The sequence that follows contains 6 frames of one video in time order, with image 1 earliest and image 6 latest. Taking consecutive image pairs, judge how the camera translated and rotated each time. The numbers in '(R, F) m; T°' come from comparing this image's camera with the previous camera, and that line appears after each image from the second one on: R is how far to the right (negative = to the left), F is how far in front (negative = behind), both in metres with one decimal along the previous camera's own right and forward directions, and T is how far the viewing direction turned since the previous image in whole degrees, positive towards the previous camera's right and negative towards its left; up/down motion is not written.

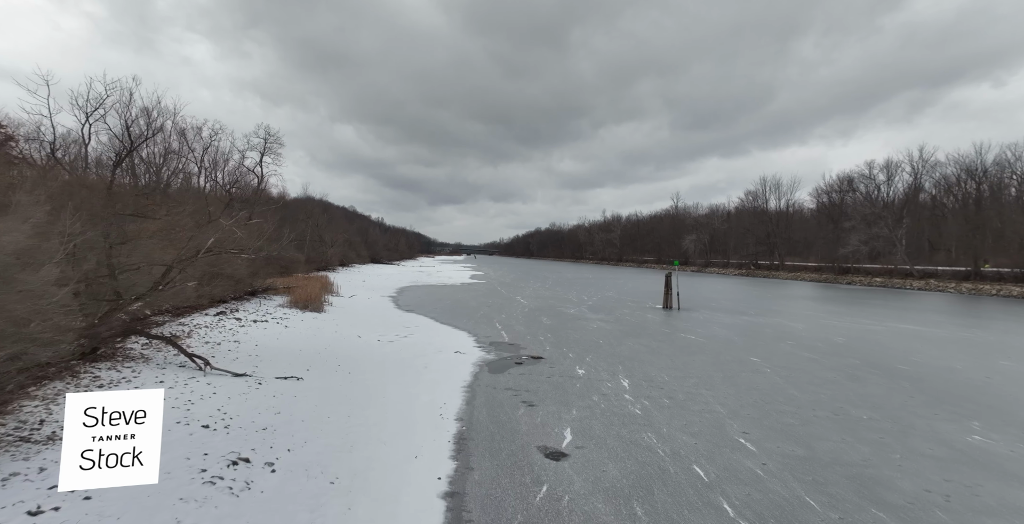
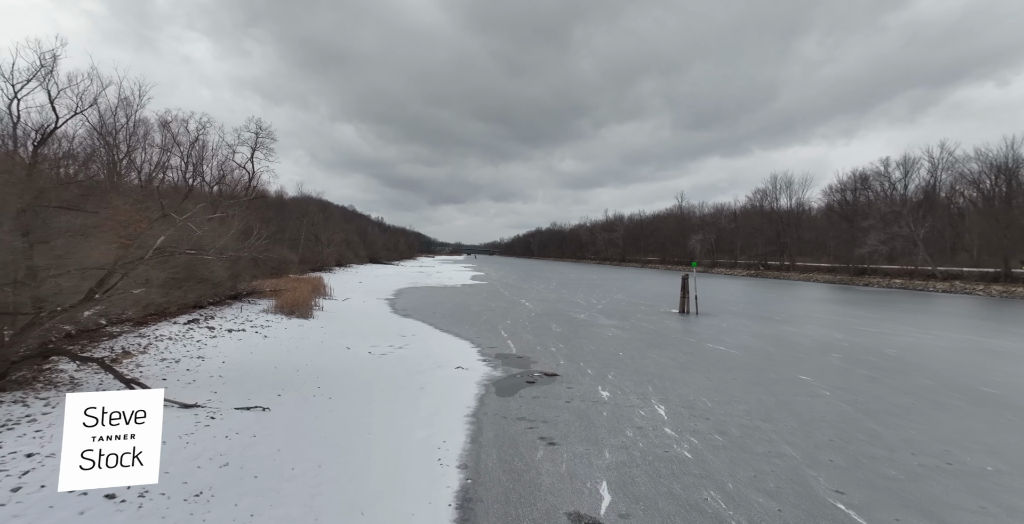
(-0.2, +1.5) m; 0°
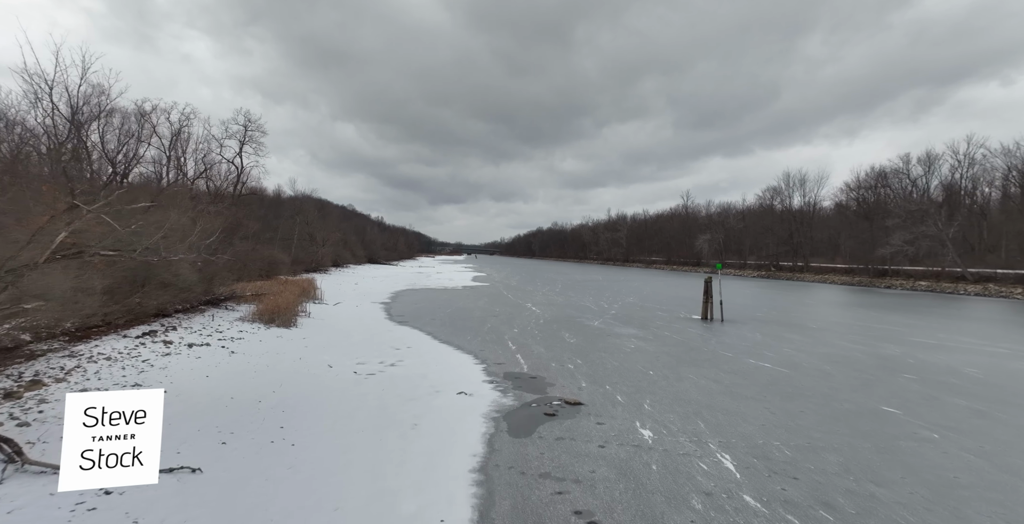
(-0.2, +1.8) m; 0°
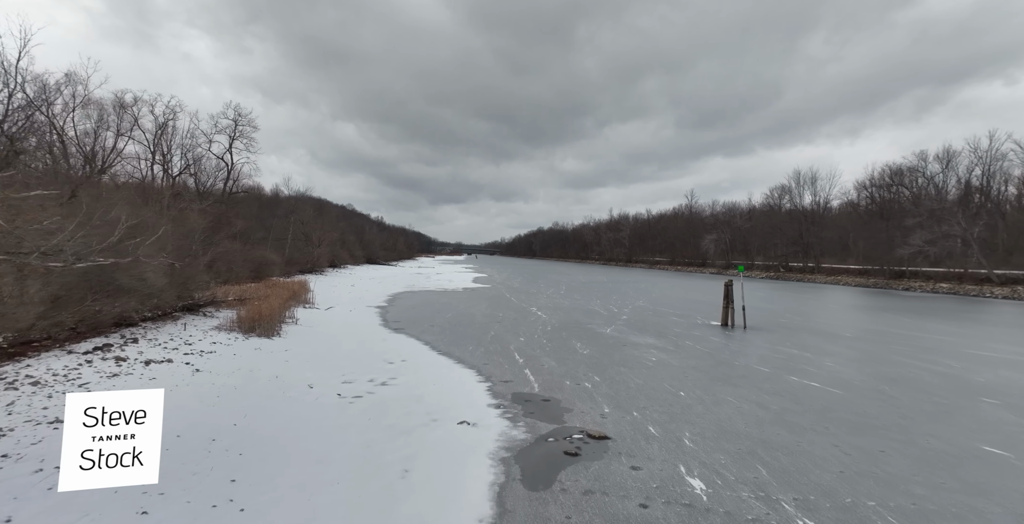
(-0.2, +1.4) m; 0°
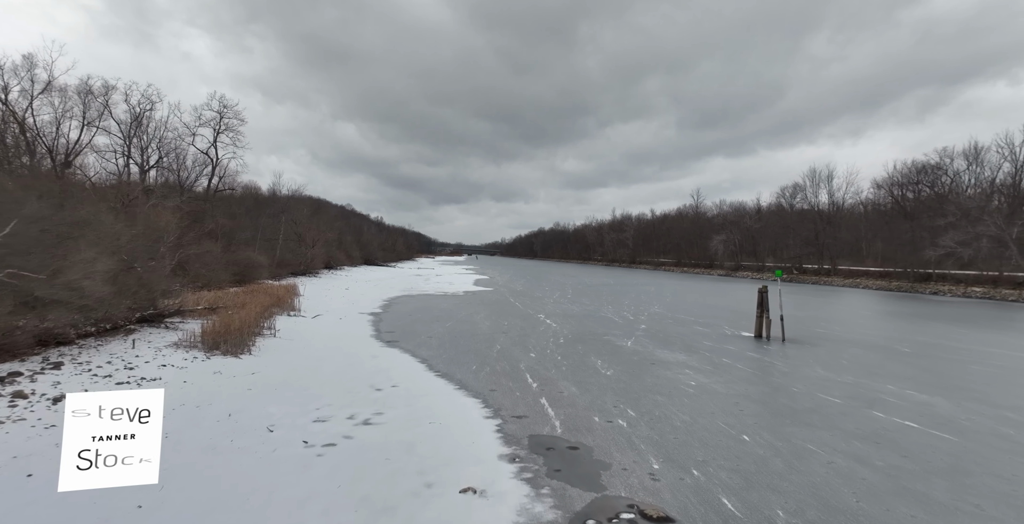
(-0.2, +1.9) m; 0°
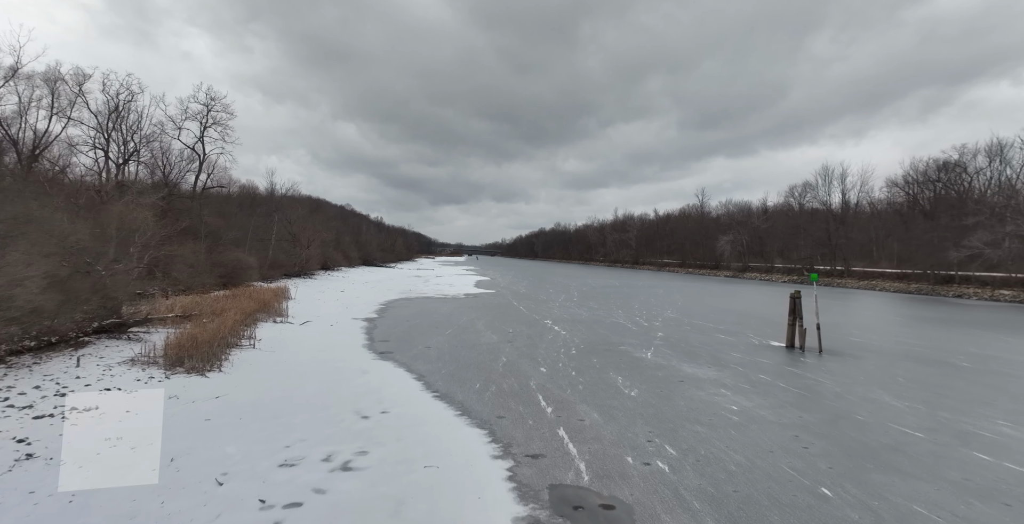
(-0.2, +1.5) m; 0°
